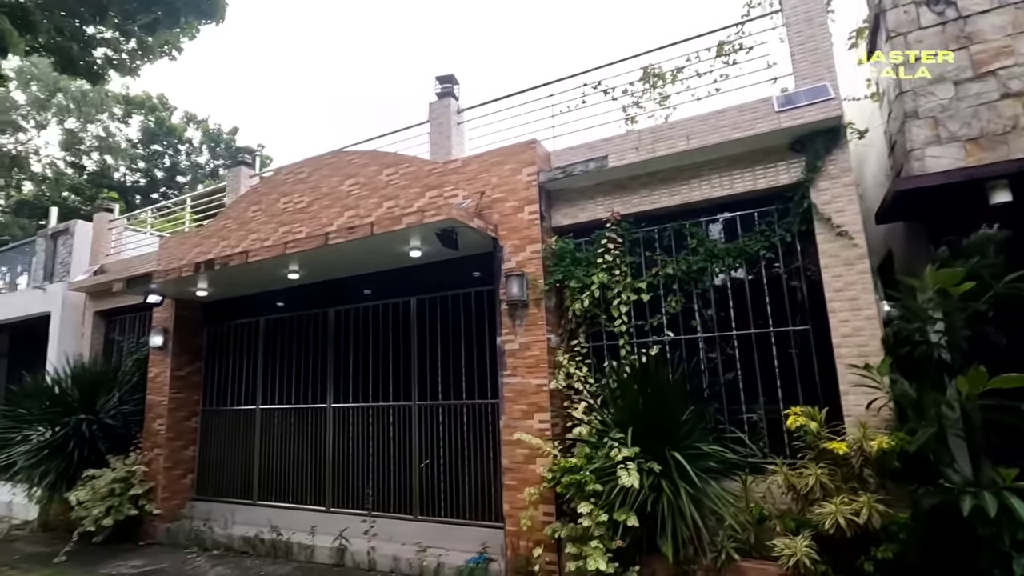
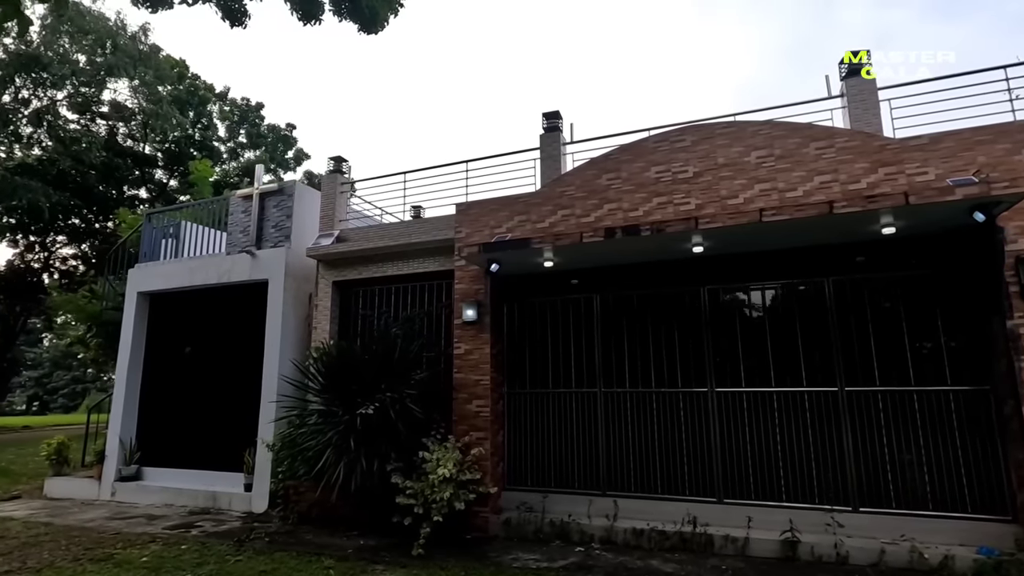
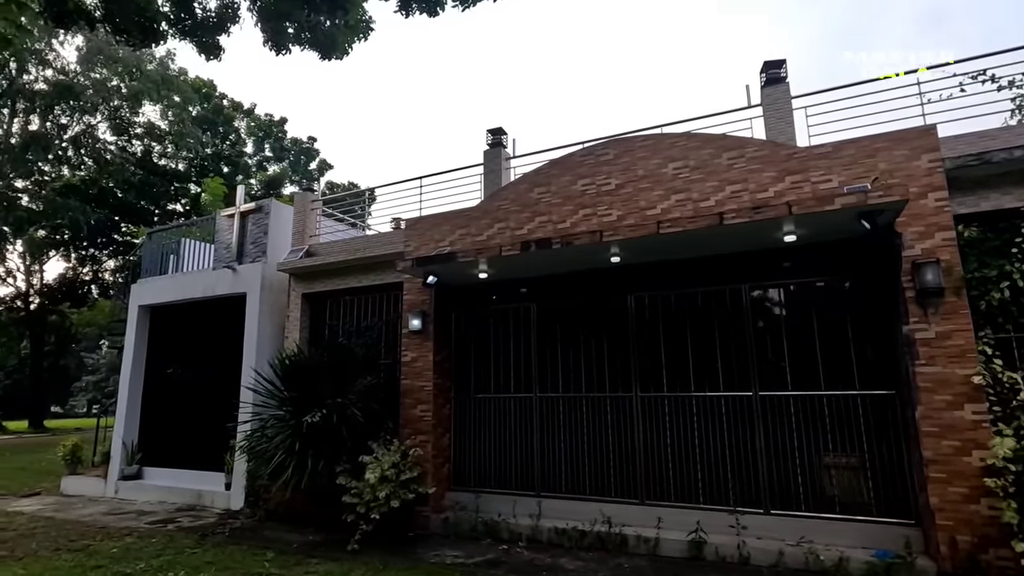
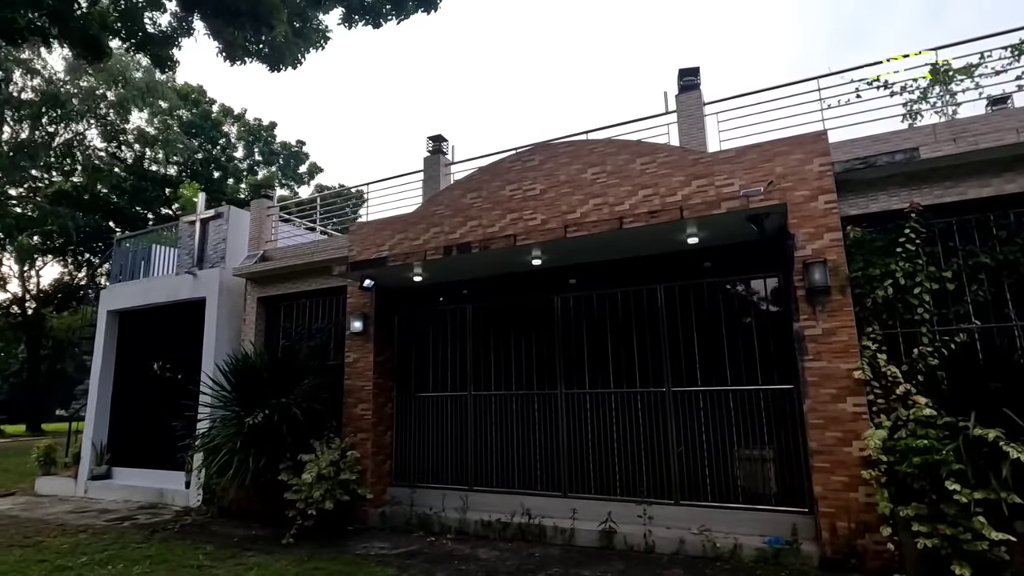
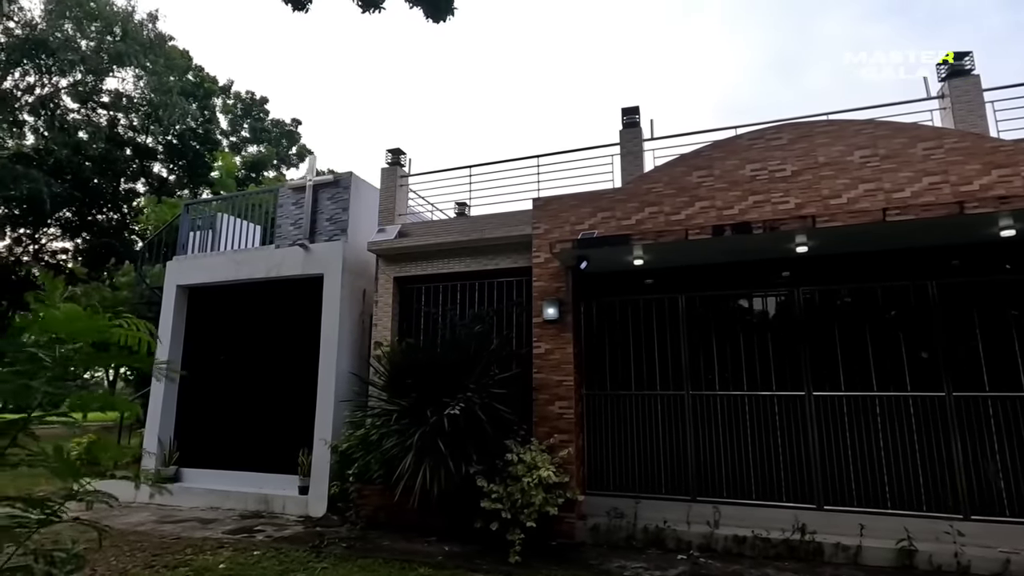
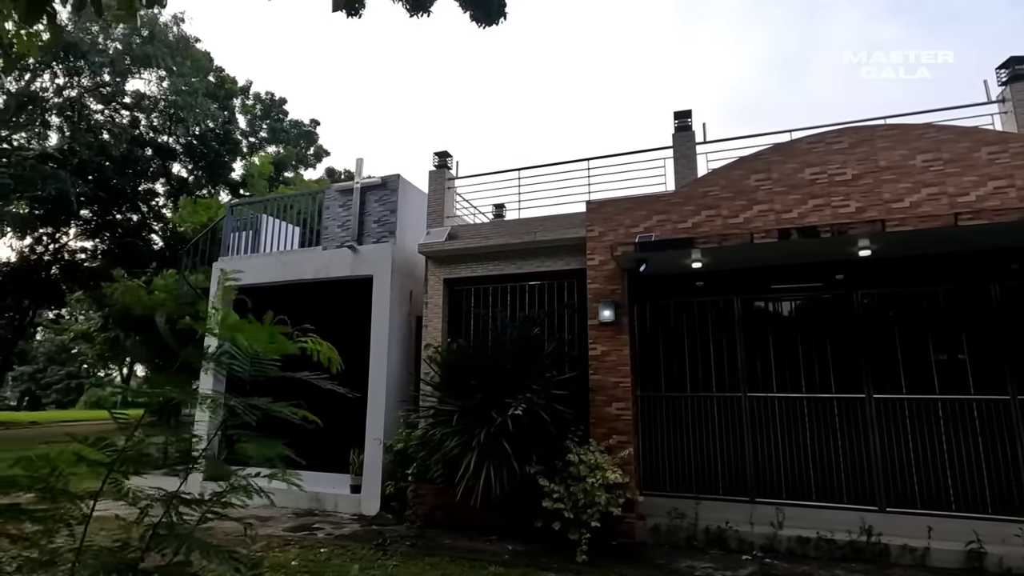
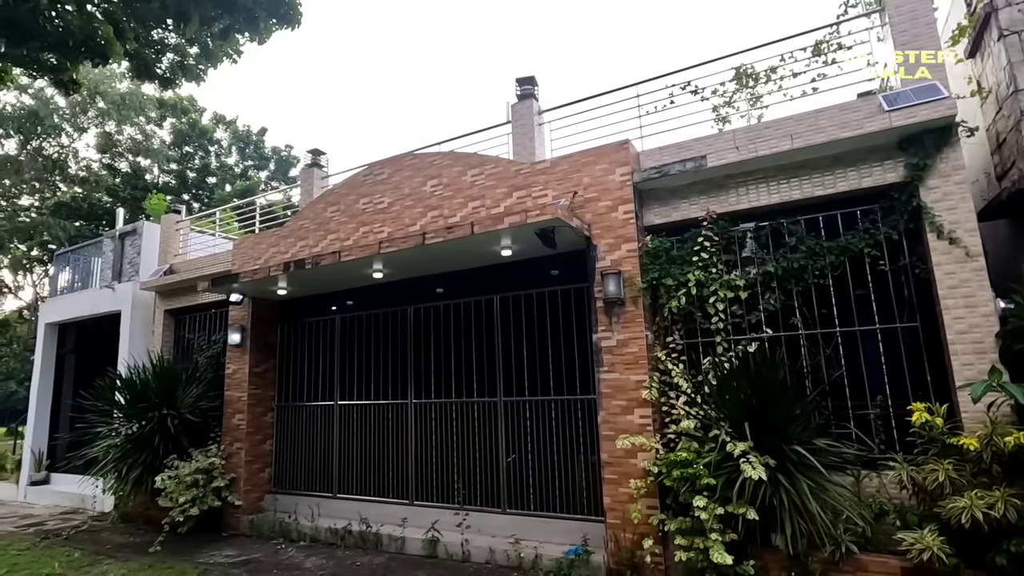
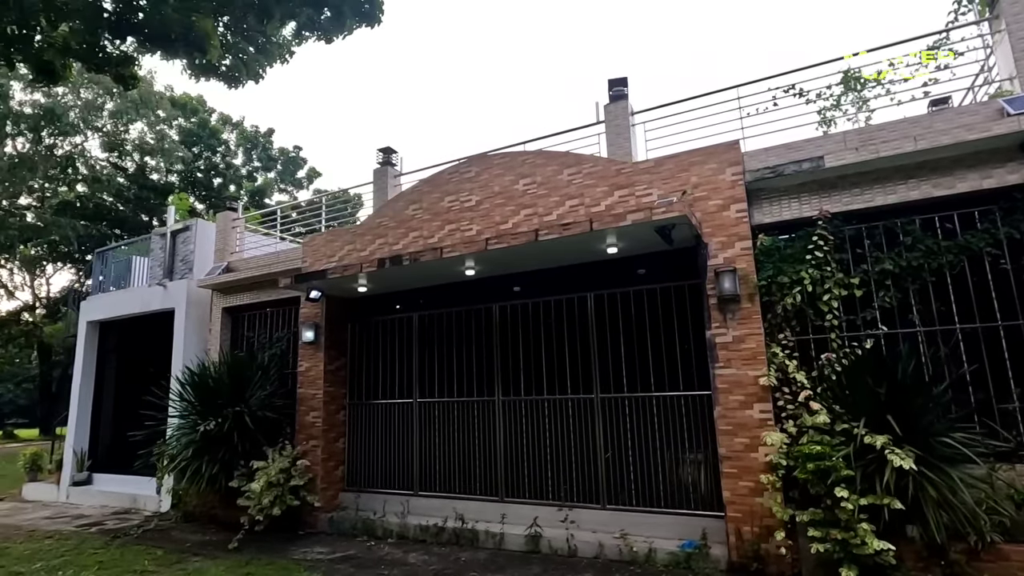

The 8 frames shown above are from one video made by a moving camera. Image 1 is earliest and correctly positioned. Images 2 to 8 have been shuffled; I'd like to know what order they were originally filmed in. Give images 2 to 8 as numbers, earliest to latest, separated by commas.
7, 8, 4, 3, 2, 5, 6
